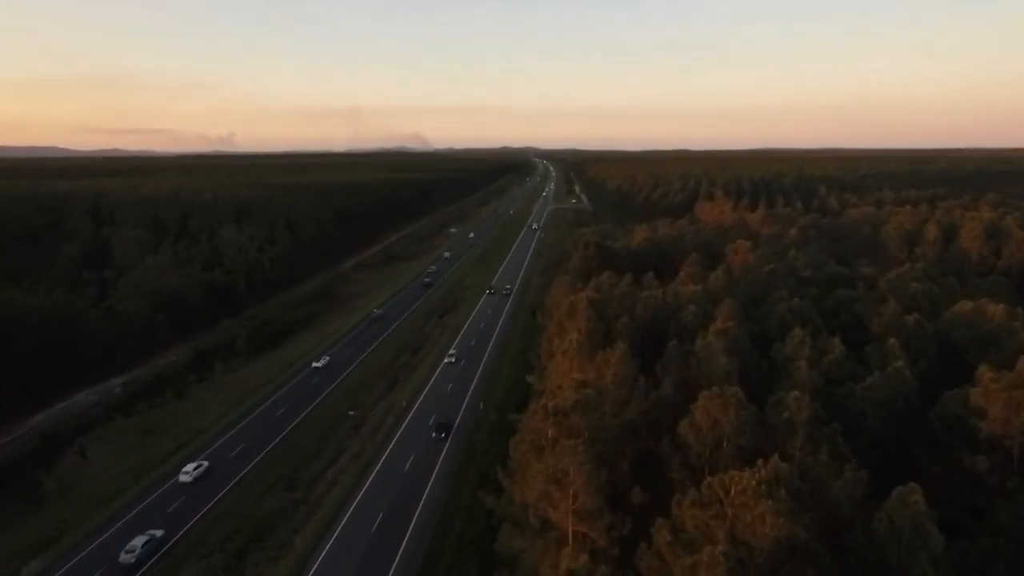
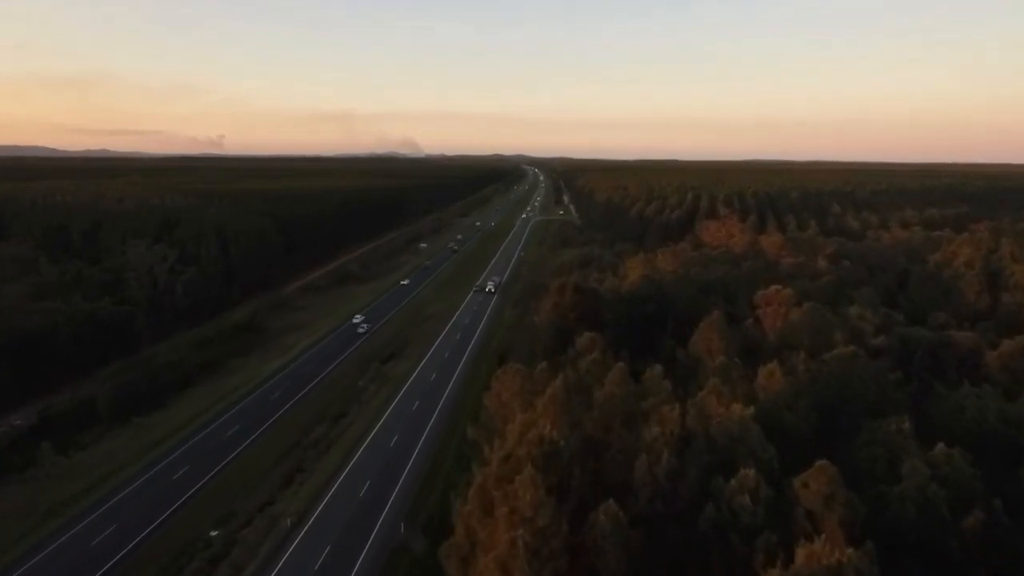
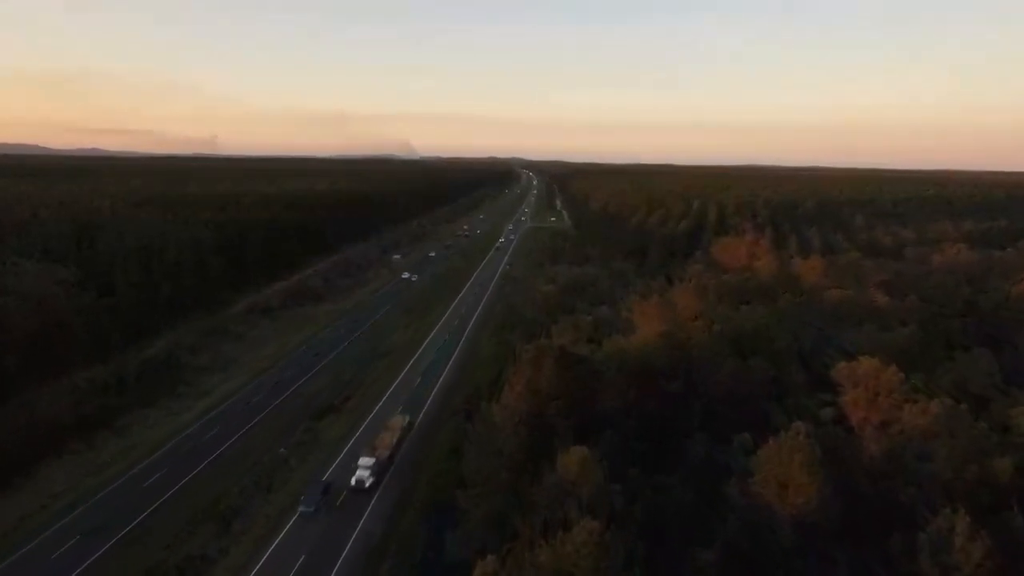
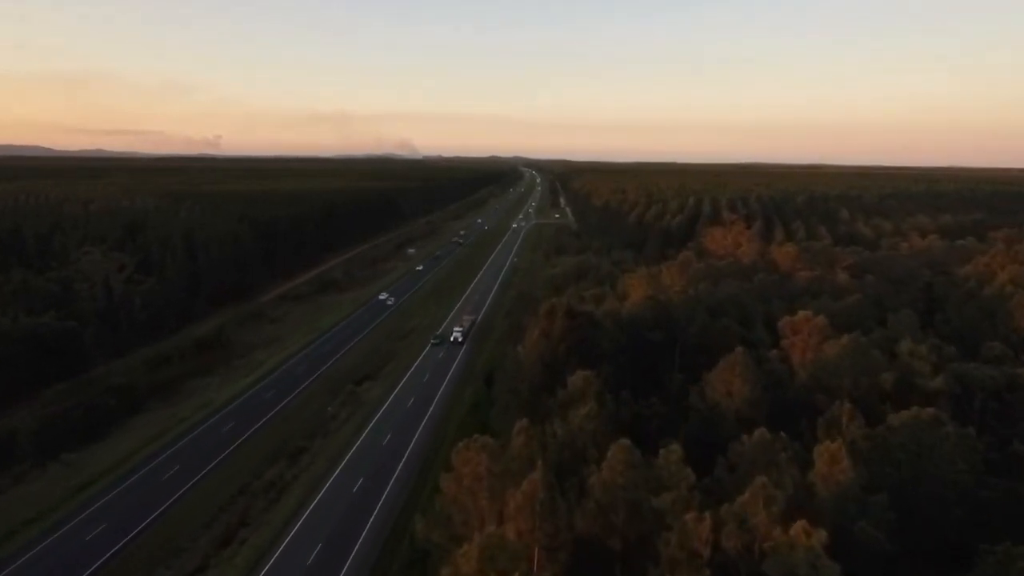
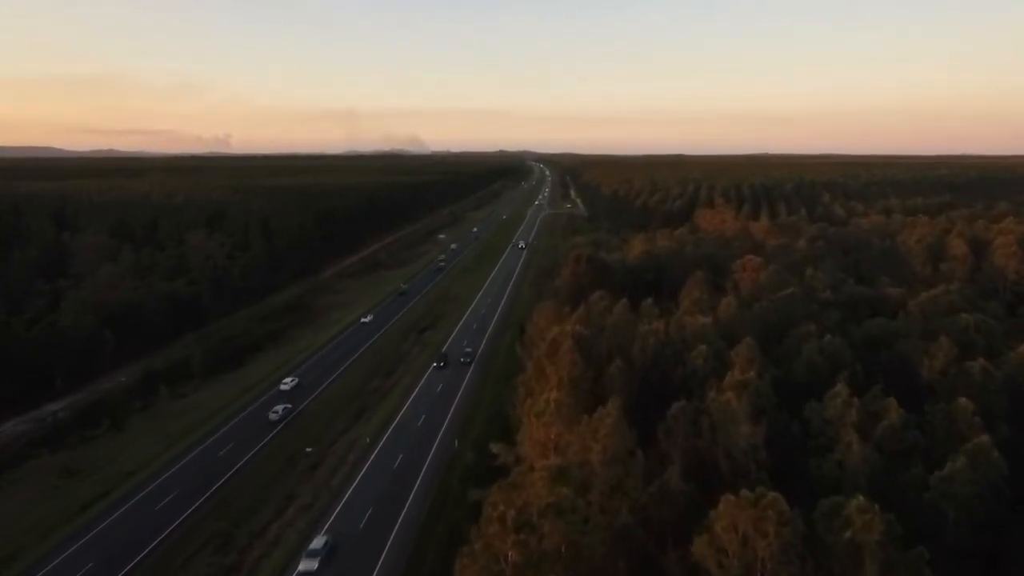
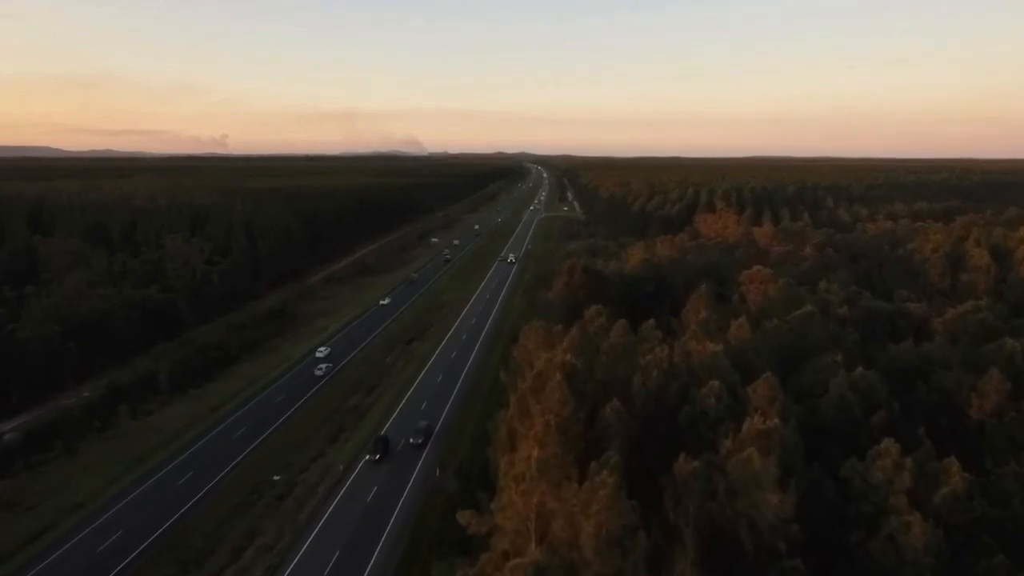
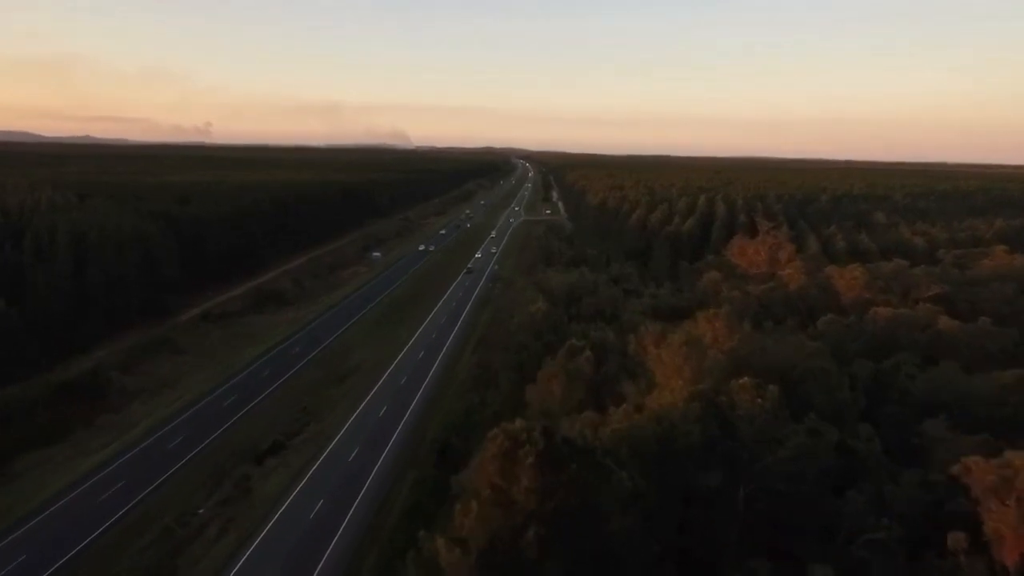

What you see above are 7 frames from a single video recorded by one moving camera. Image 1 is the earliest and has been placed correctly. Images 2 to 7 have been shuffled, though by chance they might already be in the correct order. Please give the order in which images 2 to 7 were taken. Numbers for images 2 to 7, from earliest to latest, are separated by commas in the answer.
5, 6, 2, 4, 3, 7
